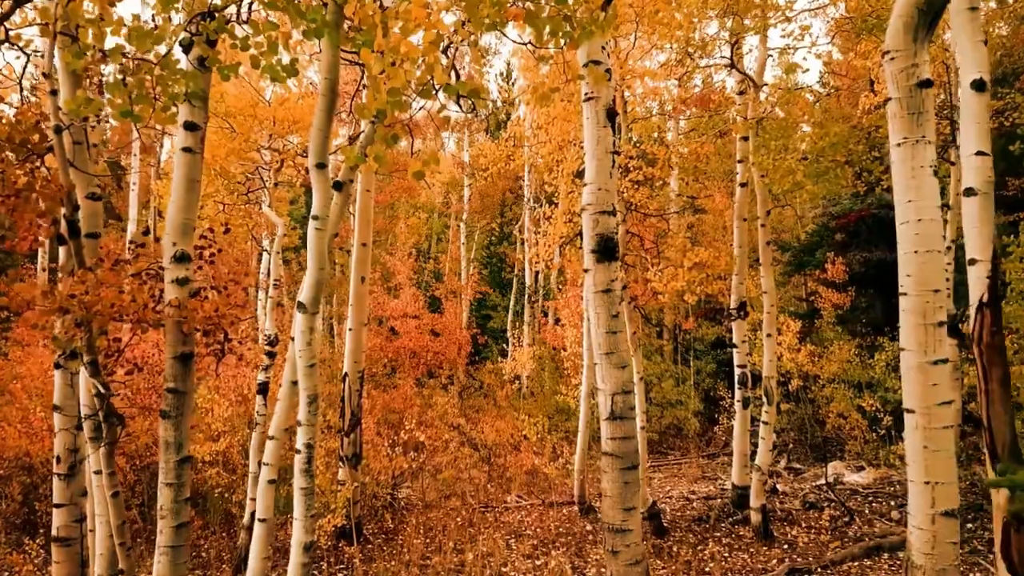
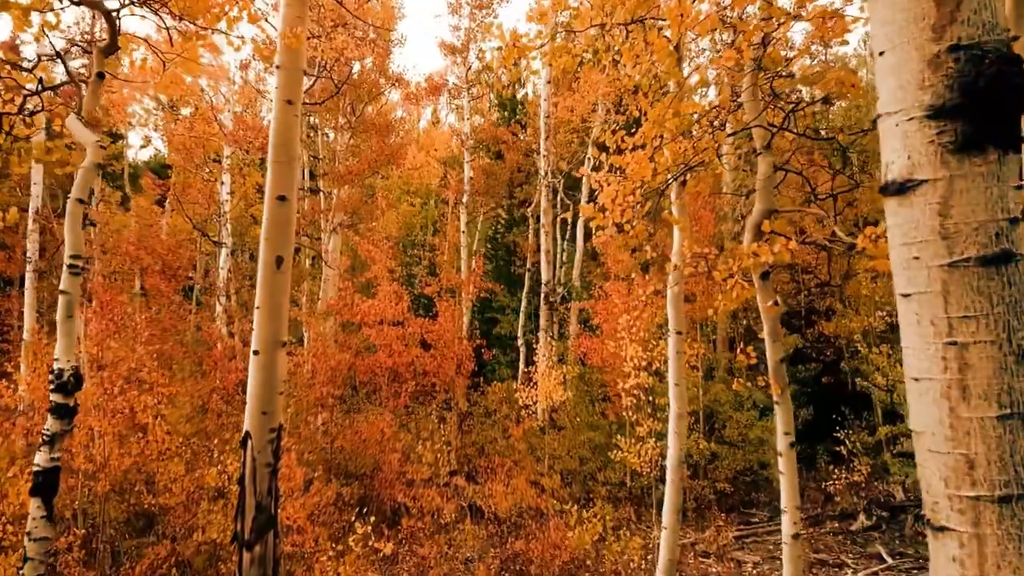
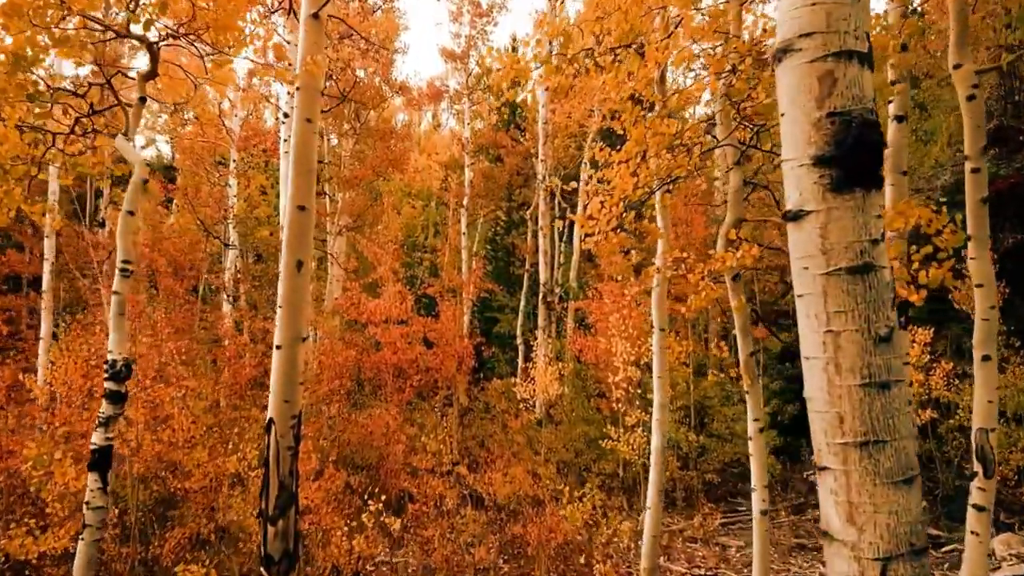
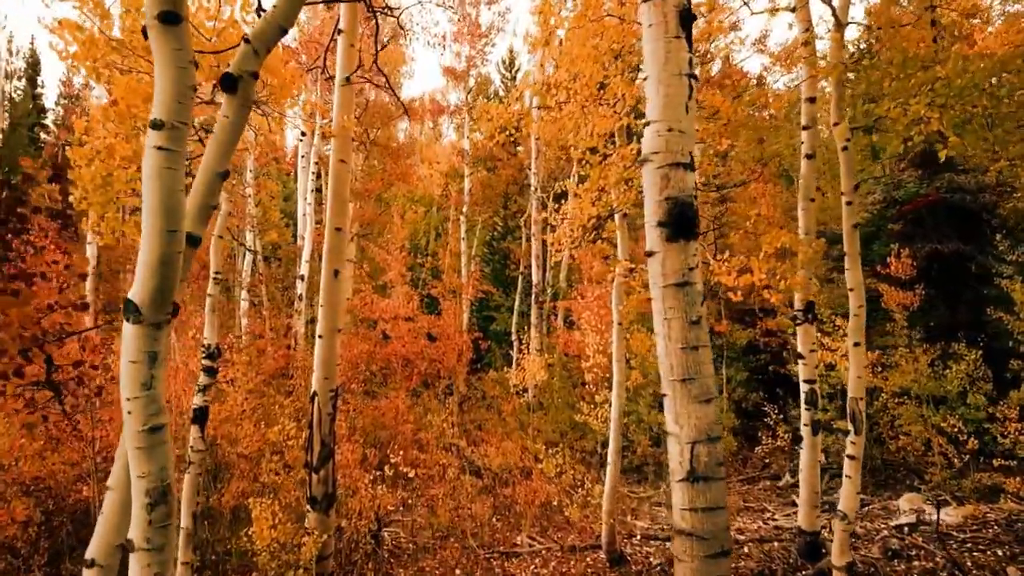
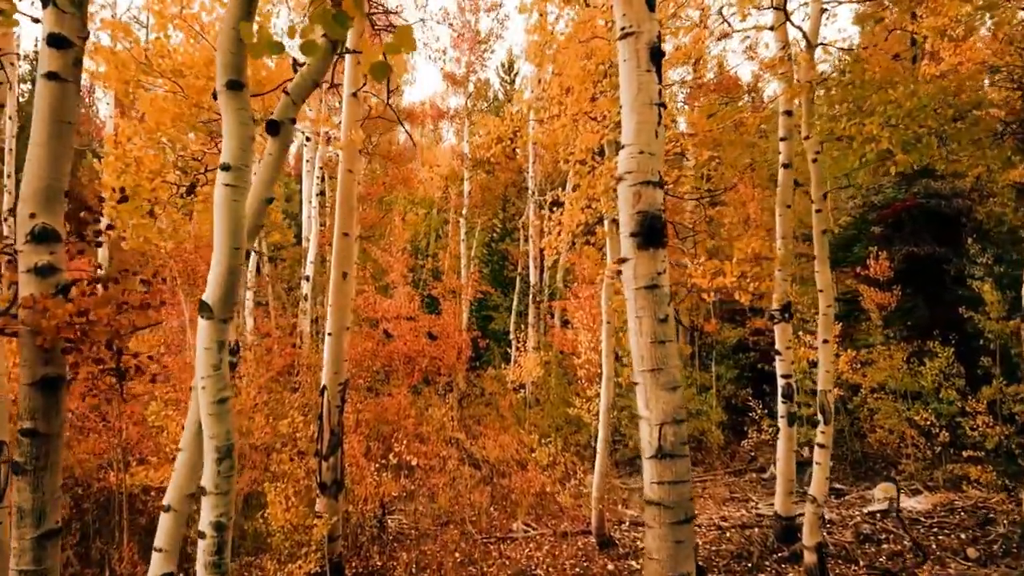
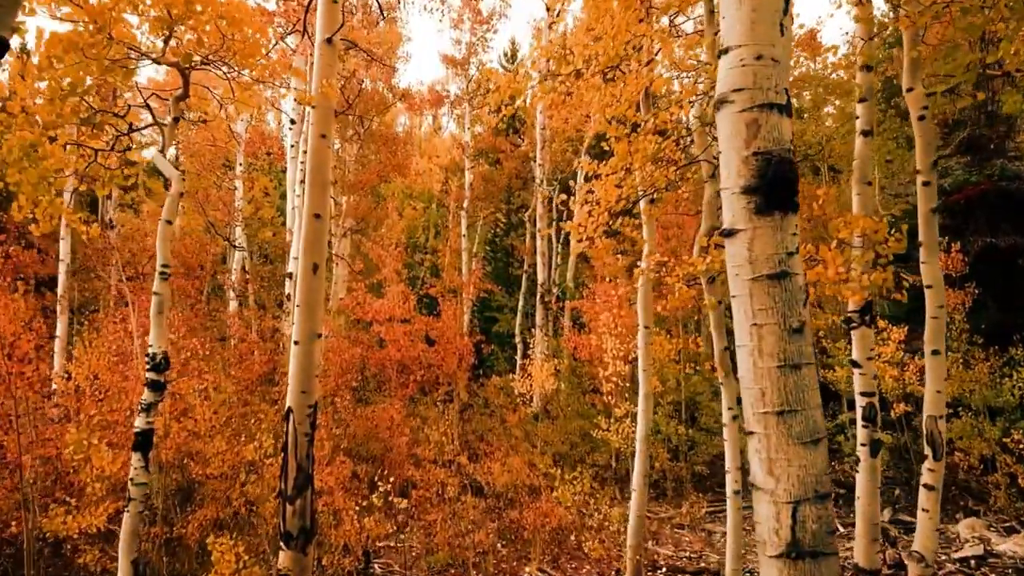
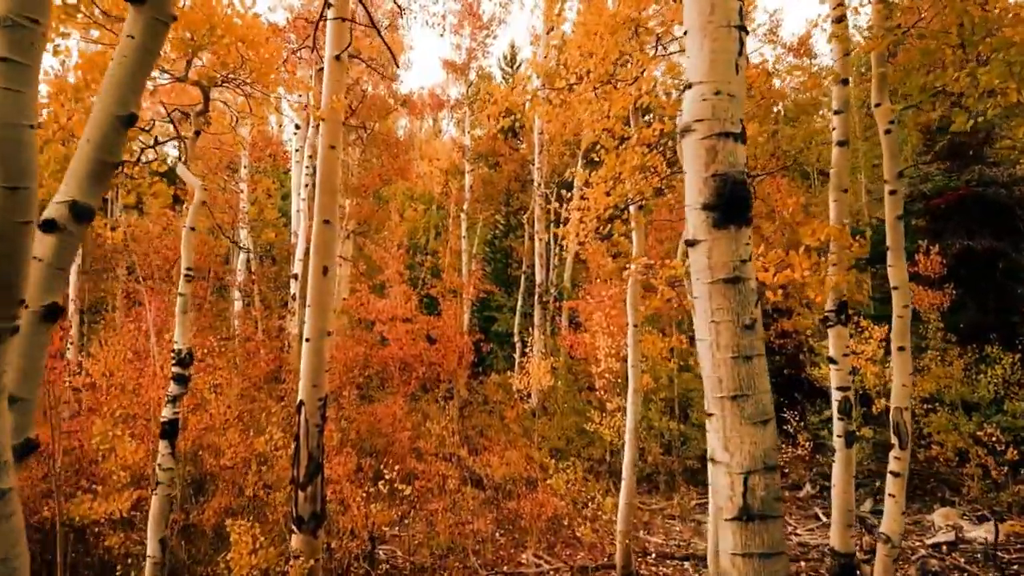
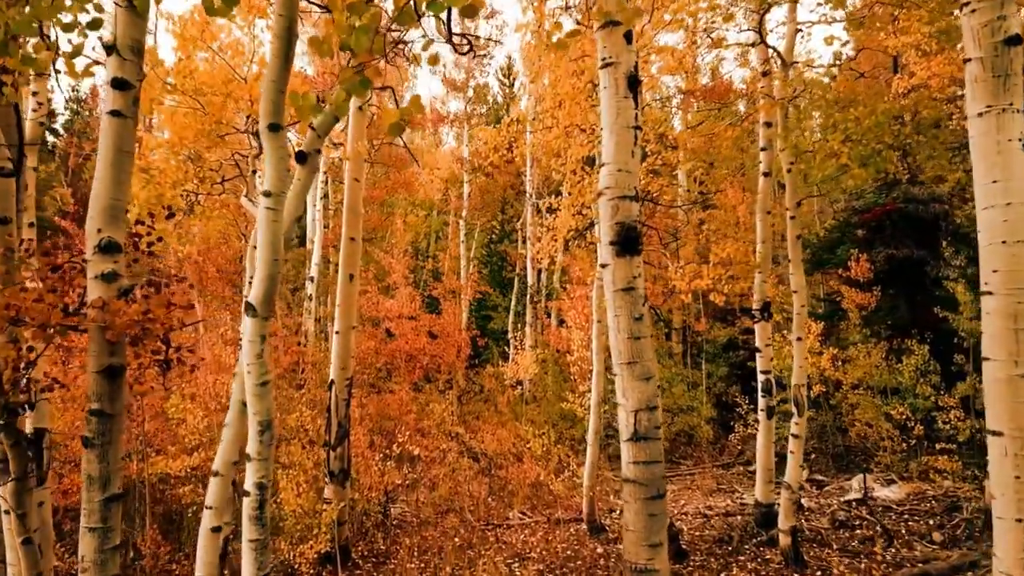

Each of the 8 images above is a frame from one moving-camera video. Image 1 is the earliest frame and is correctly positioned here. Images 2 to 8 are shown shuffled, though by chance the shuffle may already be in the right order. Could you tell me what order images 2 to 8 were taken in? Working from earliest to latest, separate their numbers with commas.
8, 5, 4, 7, 6, 3, 2
